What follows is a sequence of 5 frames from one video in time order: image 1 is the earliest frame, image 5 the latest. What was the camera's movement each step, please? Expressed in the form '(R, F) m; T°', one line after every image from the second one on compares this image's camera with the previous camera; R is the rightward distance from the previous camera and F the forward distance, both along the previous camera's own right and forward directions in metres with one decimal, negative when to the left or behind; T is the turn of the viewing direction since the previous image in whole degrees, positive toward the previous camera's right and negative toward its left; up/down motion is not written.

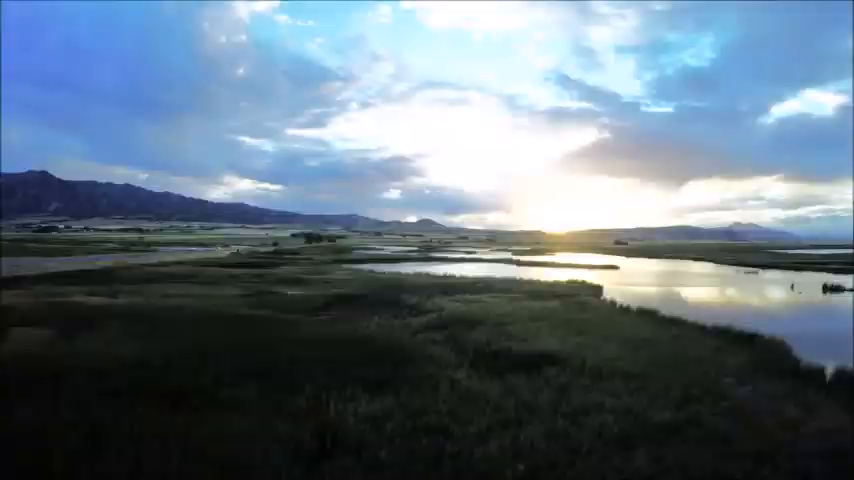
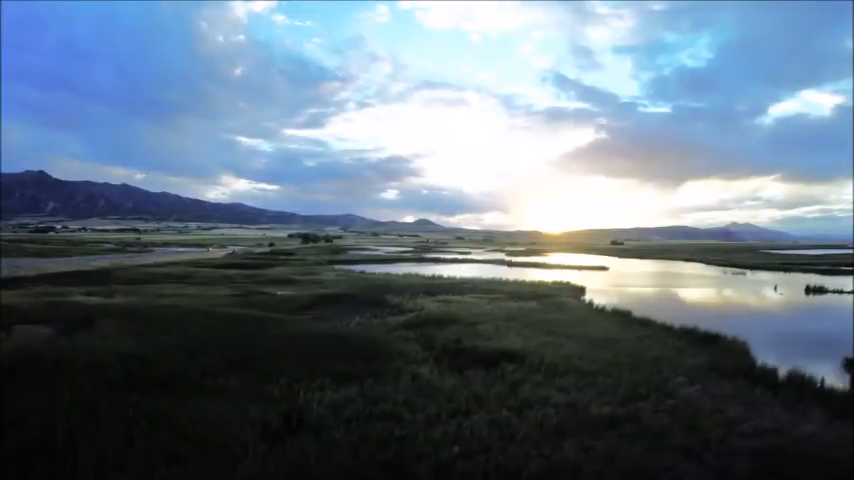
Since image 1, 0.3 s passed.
(+0.8, -1.0) m; 0°
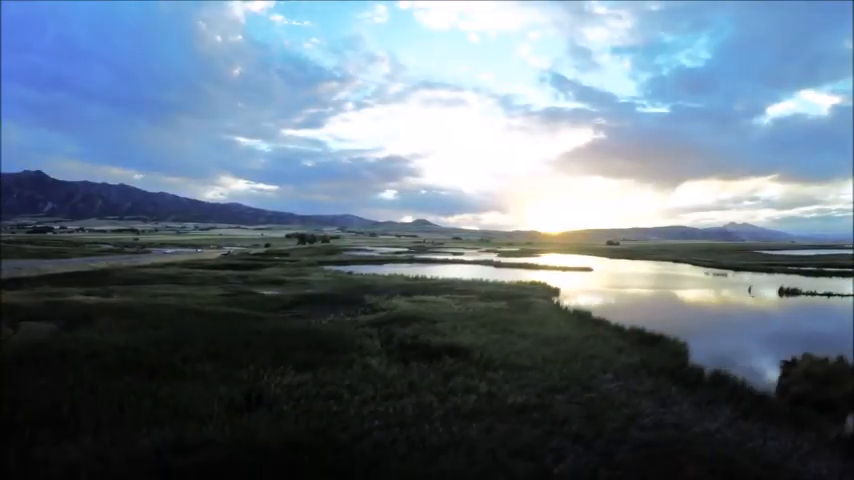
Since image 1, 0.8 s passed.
(+1.4, -2.1) m; 0°
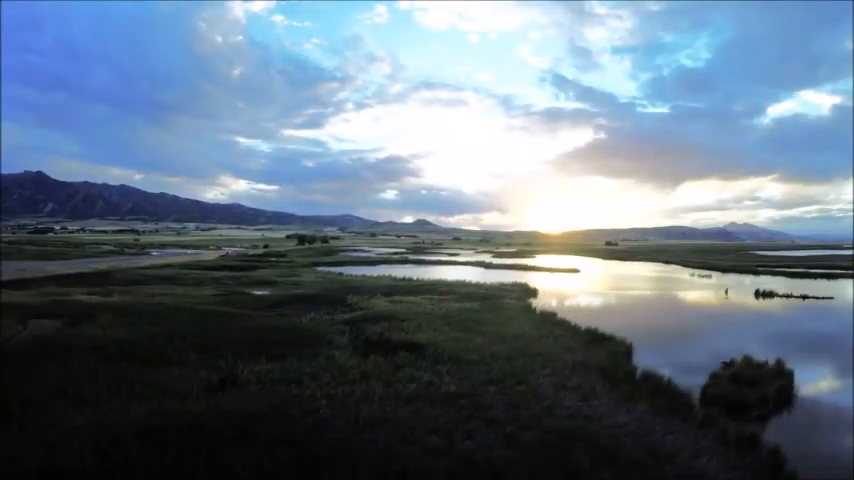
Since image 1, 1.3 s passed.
(+1.4, -2.0) m; 0°
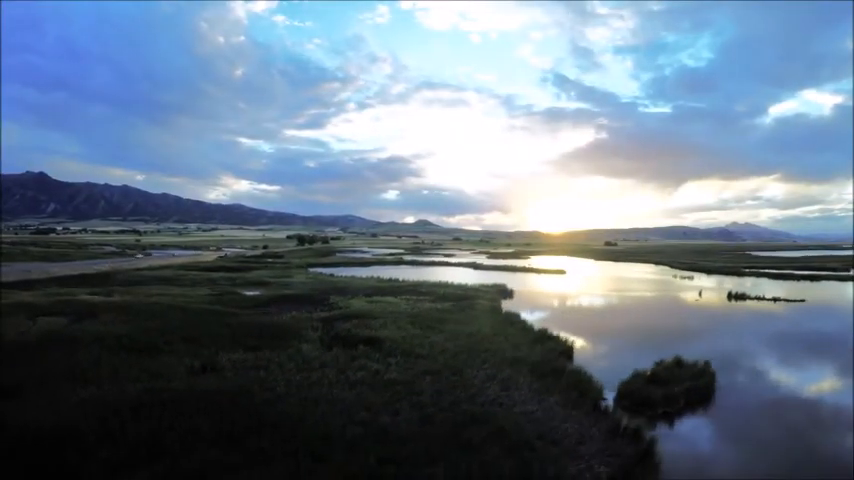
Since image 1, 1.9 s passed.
(+1.7, -2.4) m; 0°
